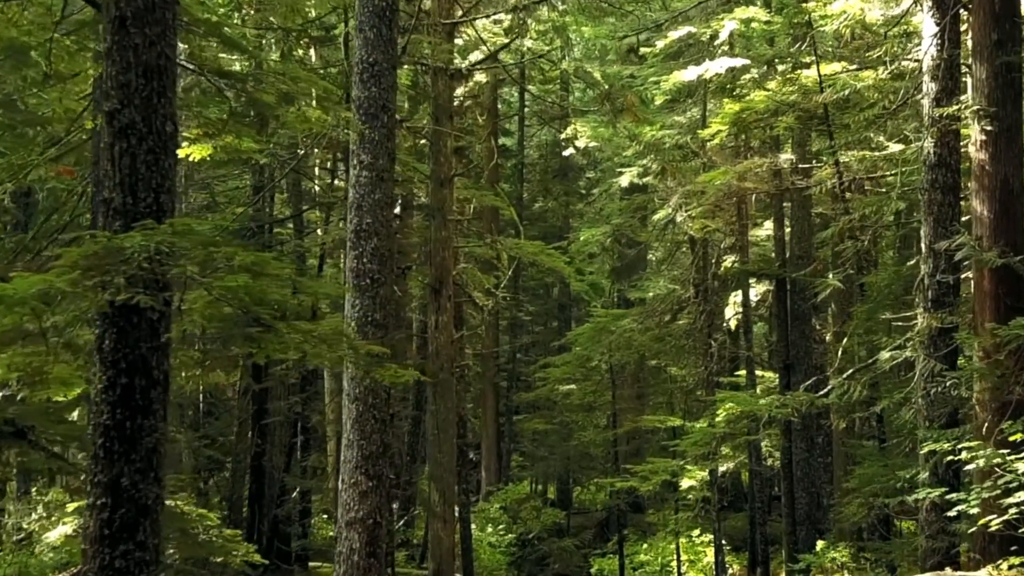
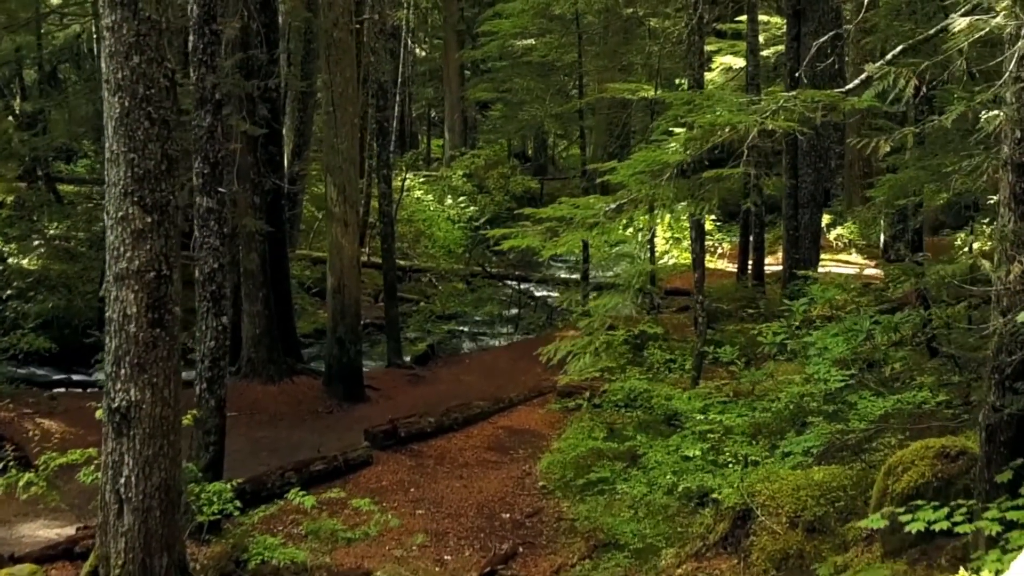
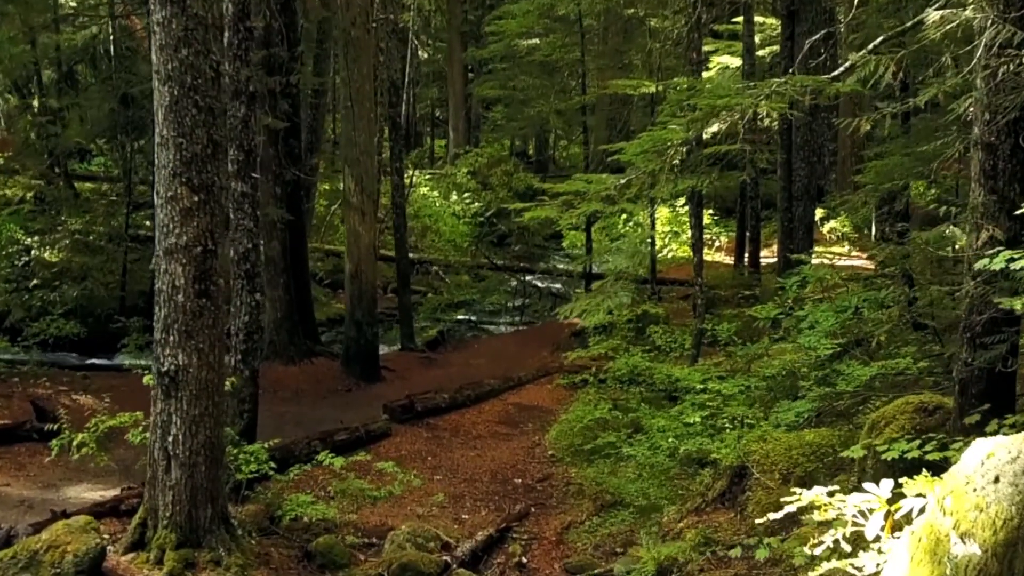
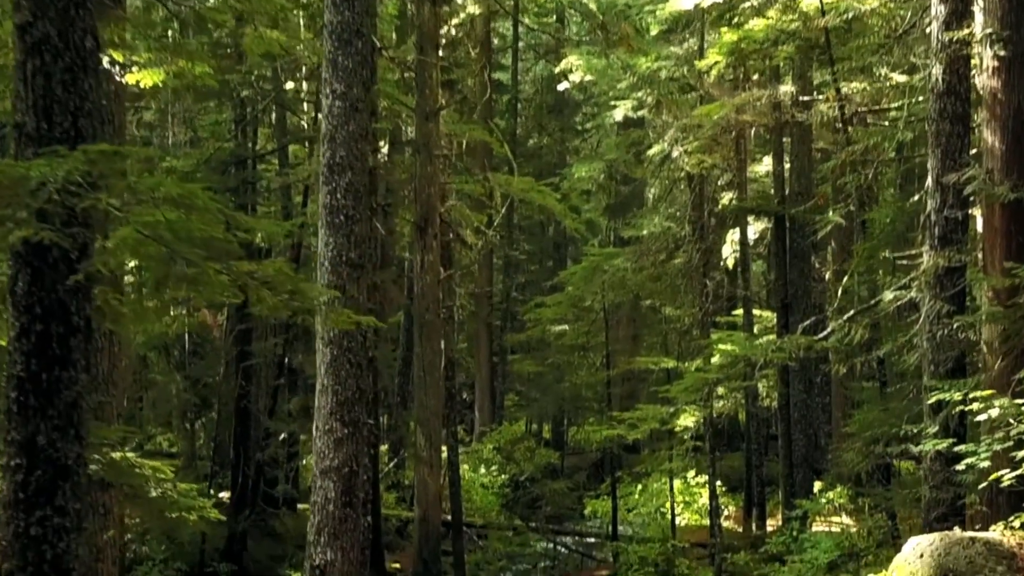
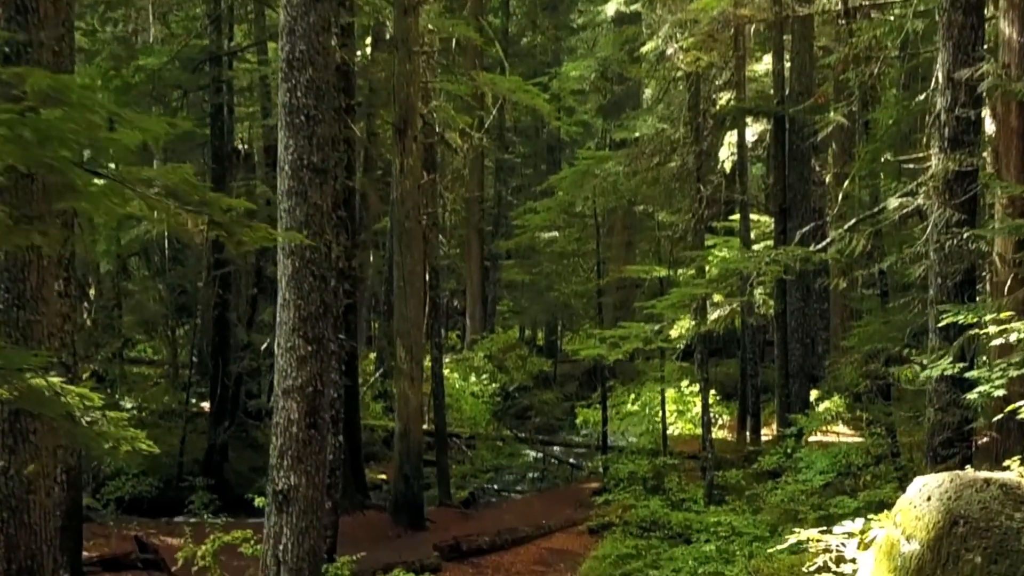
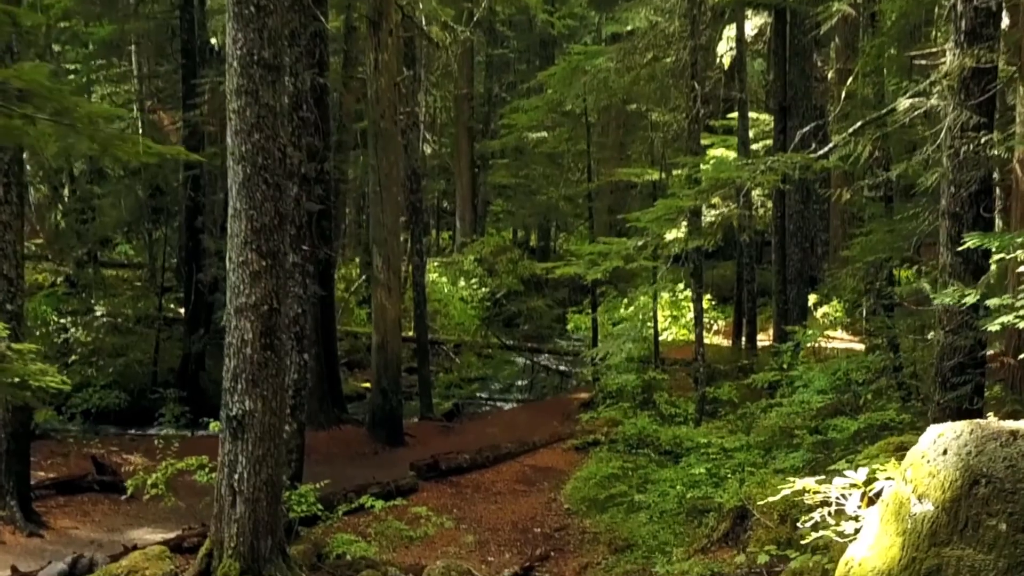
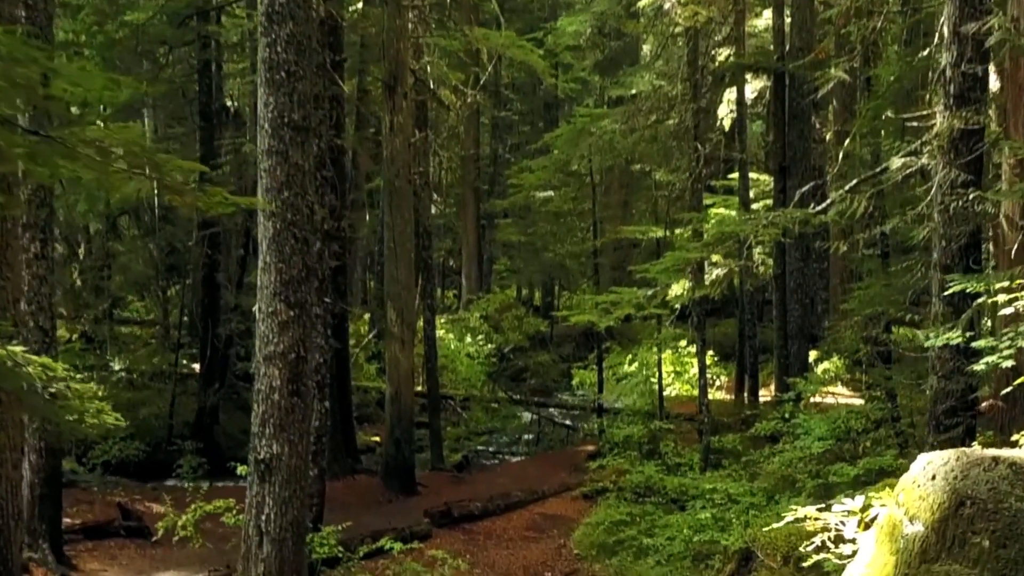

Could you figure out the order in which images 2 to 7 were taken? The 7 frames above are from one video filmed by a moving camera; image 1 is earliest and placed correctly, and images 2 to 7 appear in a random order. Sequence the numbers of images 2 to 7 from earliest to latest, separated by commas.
4, 5, 7, 6, 3, 2
